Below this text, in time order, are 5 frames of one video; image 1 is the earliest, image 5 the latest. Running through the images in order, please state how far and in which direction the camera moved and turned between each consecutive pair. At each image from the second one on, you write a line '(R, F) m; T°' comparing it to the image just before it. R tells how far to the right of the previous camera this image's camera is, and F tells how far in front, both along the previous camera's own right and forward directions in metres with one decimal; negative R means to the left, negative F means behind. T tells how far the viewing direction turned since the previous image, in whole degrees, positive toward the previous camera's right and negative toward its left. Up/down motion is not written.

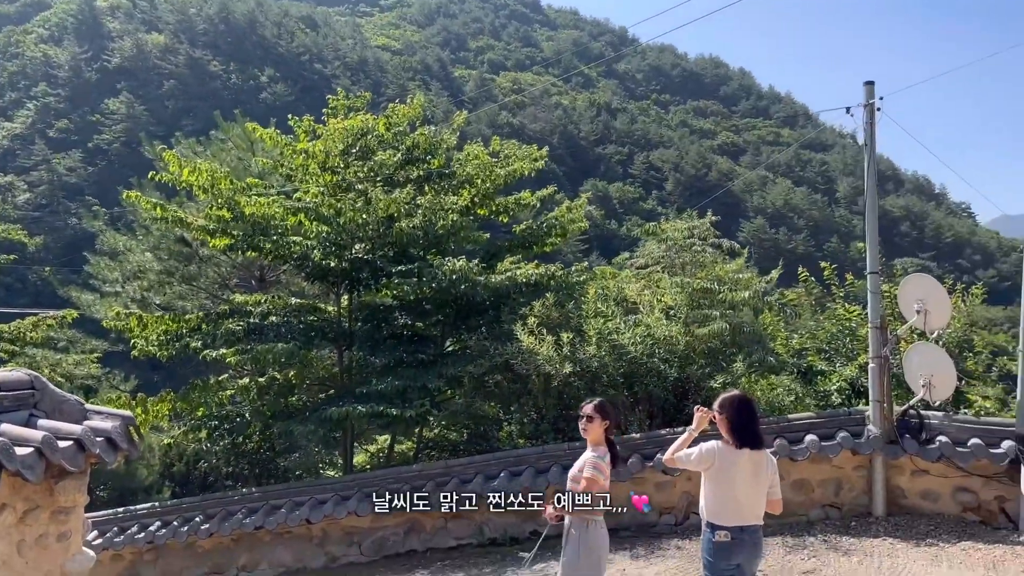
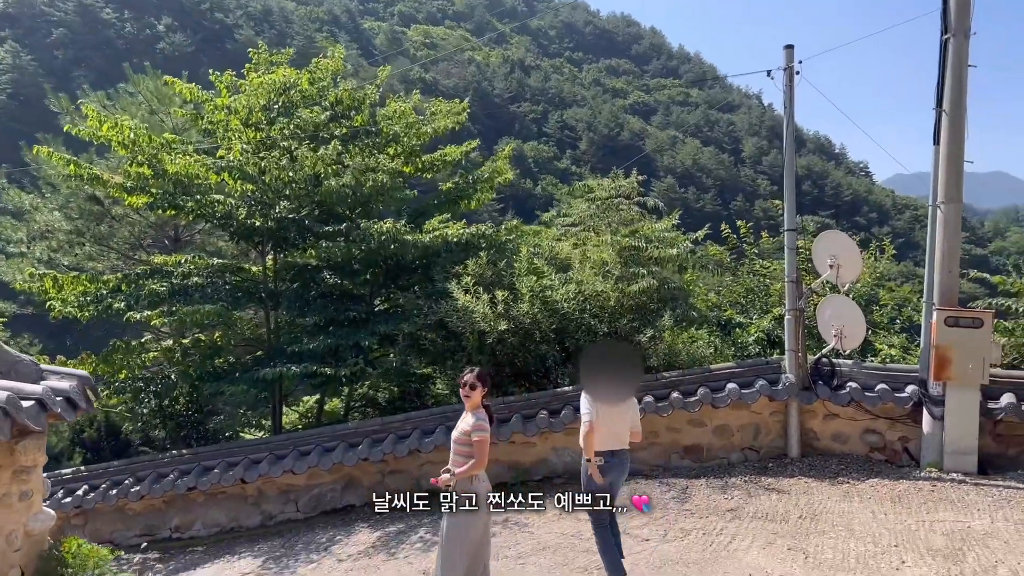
(-0.2, -0.1) m; +6°
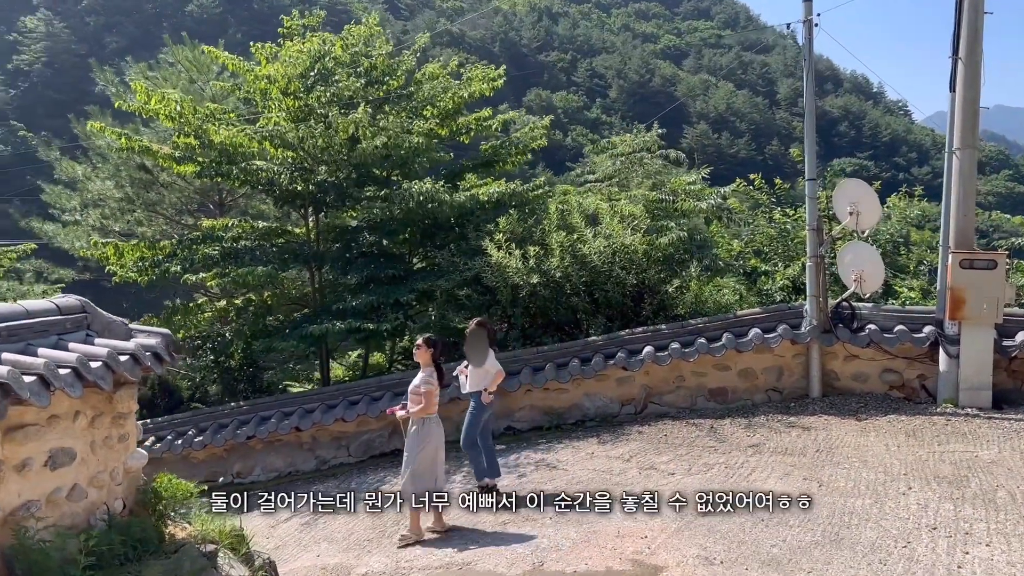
(0.0, -0.4) m; -2°
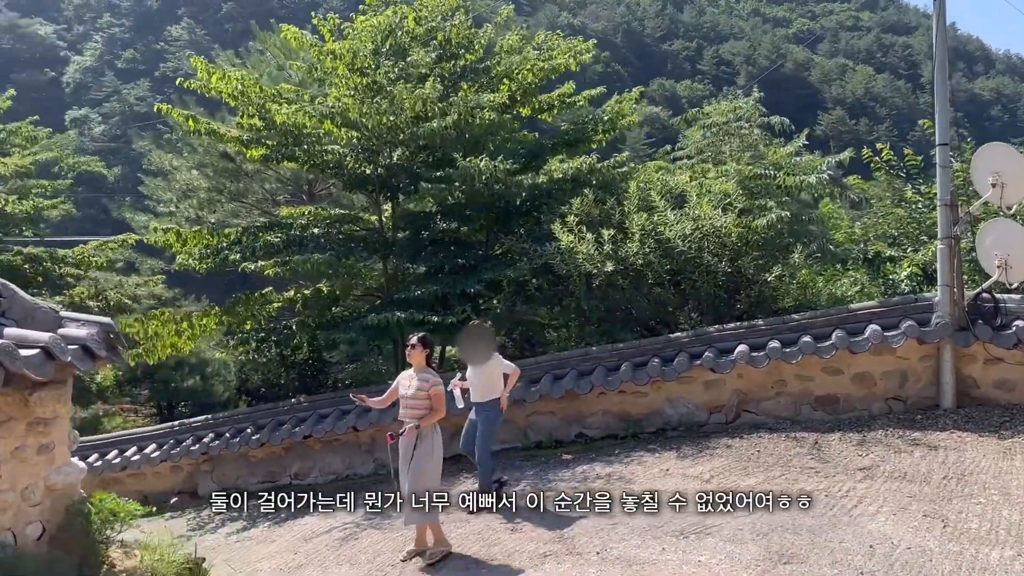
(+0.4, +0.9) m; -8°
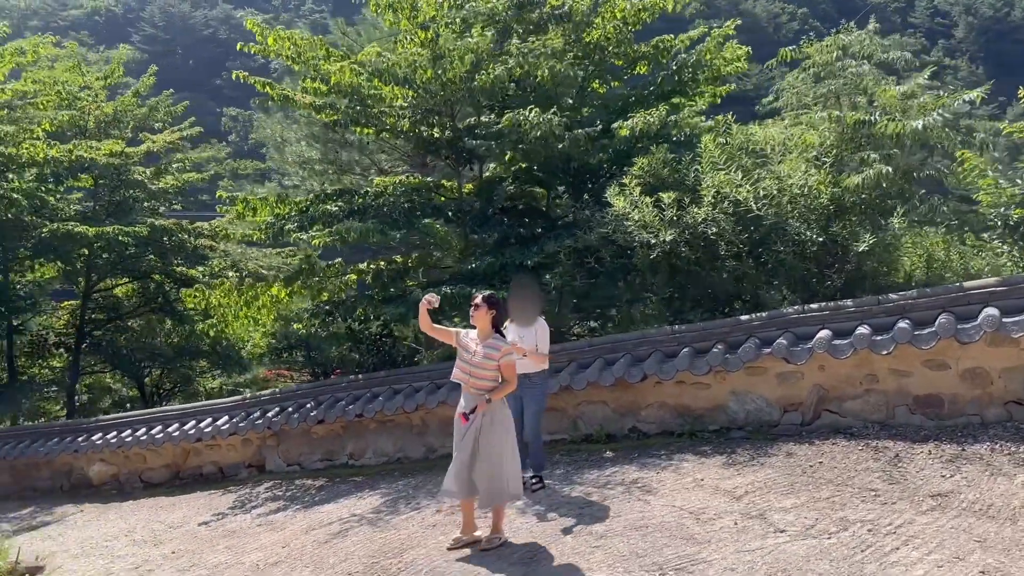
(+1.1, +0.9) m; -13°
